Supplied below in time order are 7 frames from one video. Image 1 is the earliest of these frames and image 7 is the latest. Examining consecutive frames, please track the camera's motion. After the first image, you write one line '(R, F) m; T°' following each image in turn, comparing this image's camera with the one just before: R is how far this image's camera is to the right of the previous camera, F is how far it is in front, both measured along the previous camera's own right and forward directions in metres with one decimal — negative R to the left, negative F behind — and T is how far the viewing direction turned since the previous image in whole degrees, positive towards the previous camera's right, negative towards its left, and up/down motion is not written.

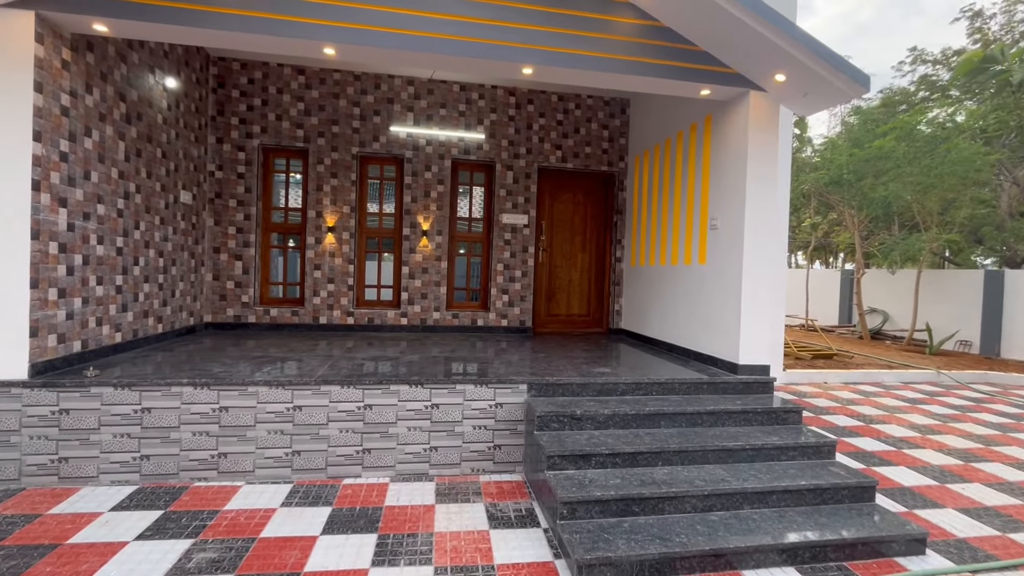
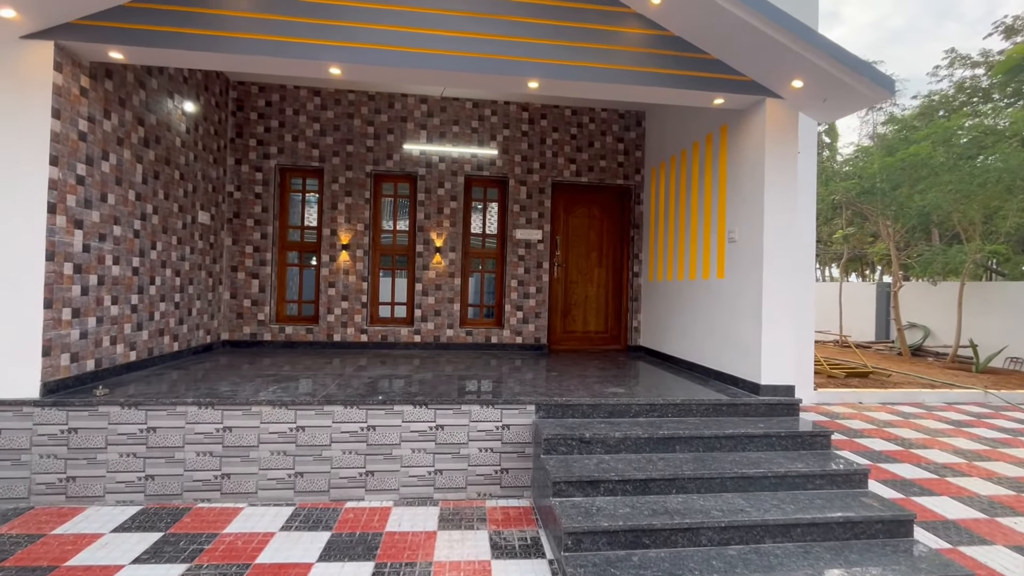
(+0.1, +0.1) m; -3°
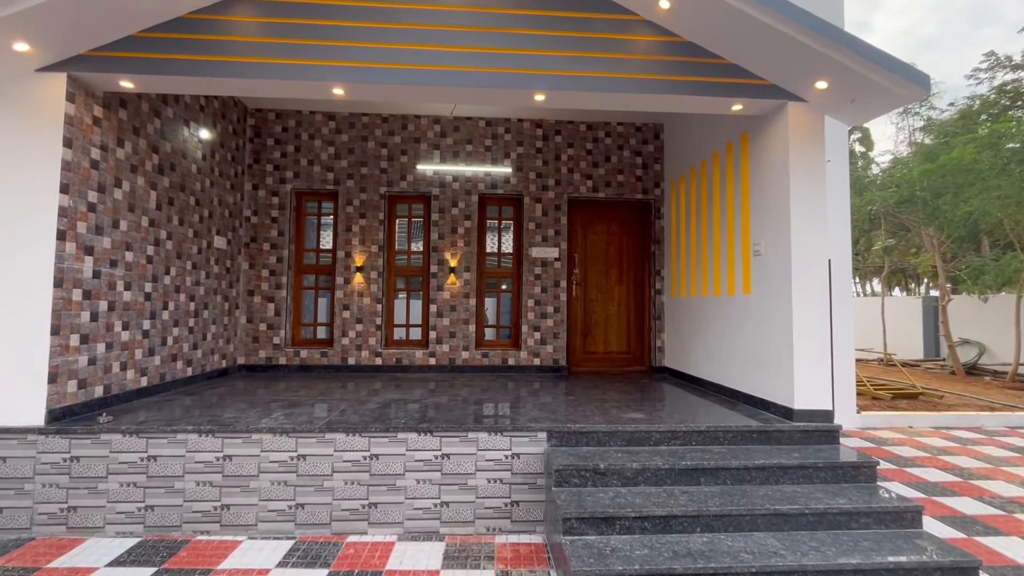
(+0.1, +0.2) m; -3°
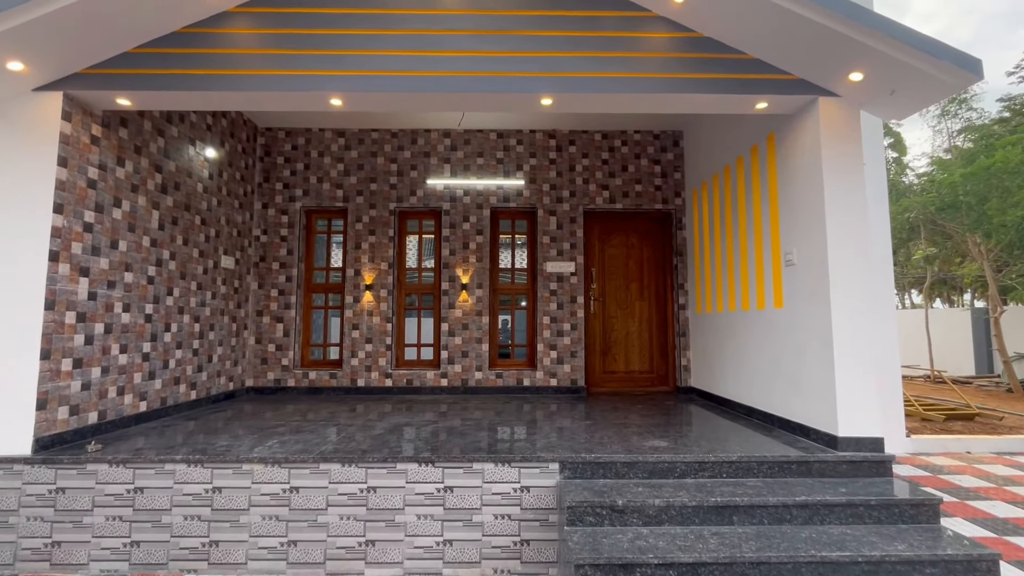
(+0.1, +0.2) m; -3°
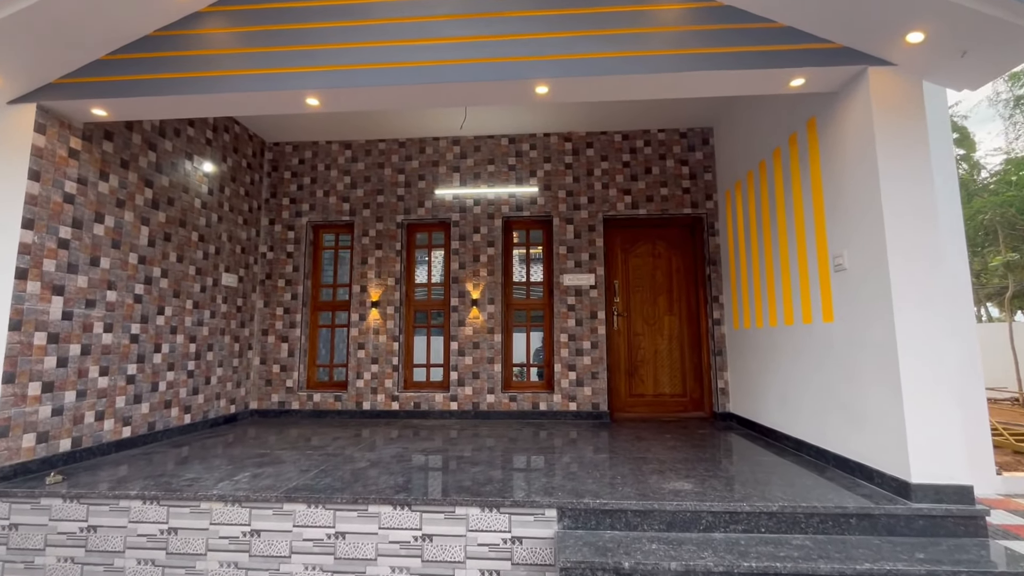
(+0.3, +0.4) m; -5°
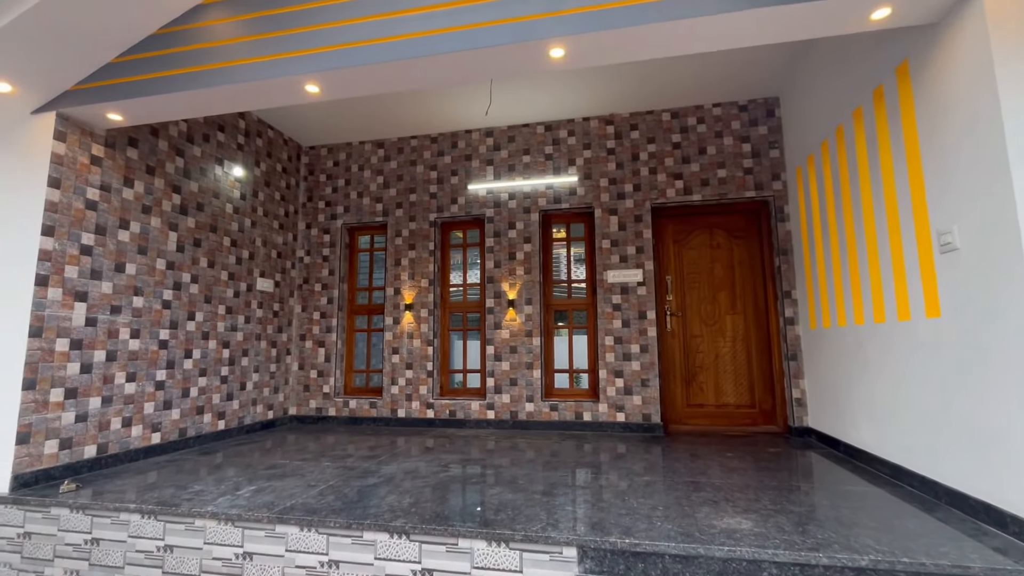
(+0.3, +0.4) m; -8°
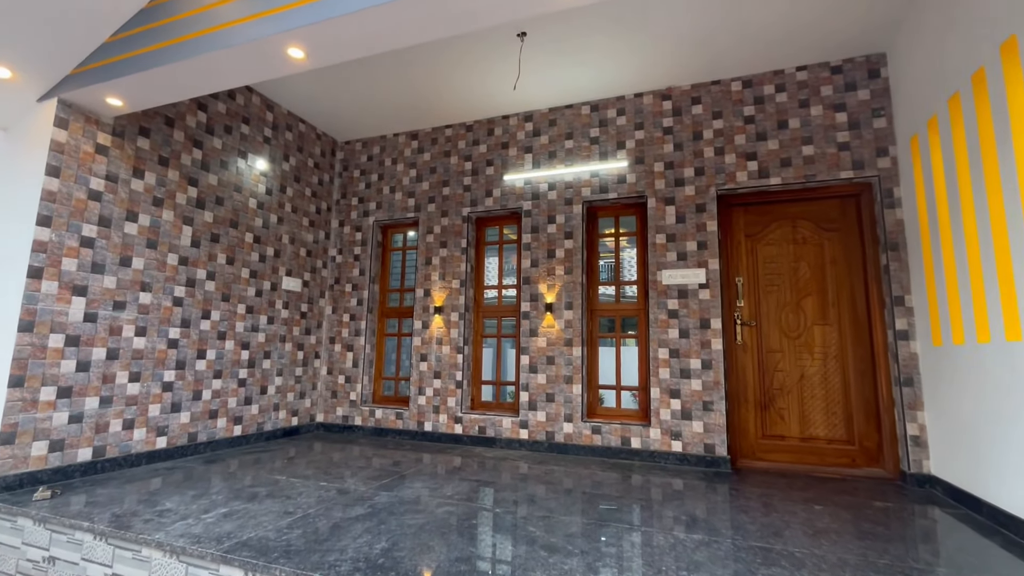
(+0.3, +0.6) m; -9°
